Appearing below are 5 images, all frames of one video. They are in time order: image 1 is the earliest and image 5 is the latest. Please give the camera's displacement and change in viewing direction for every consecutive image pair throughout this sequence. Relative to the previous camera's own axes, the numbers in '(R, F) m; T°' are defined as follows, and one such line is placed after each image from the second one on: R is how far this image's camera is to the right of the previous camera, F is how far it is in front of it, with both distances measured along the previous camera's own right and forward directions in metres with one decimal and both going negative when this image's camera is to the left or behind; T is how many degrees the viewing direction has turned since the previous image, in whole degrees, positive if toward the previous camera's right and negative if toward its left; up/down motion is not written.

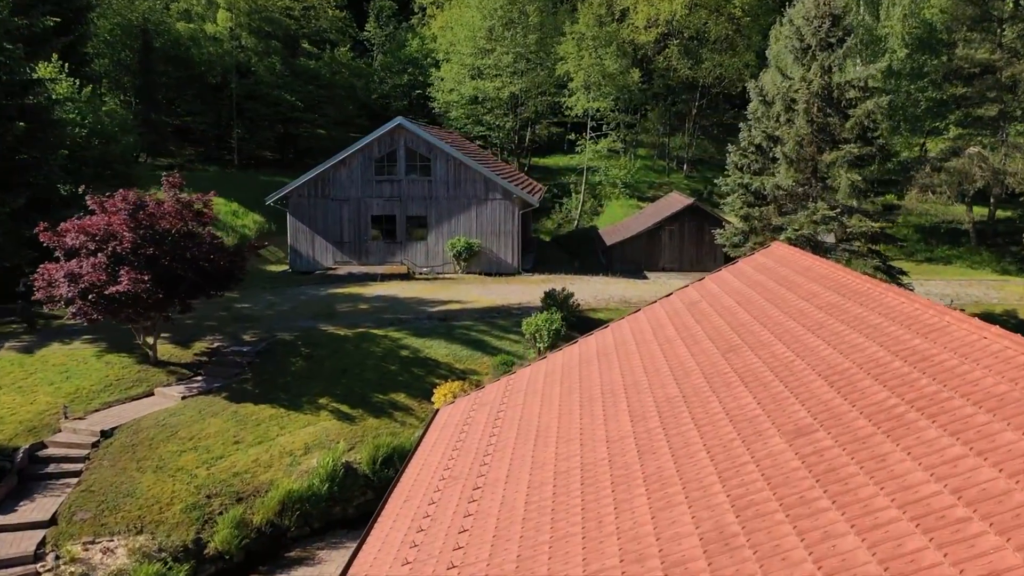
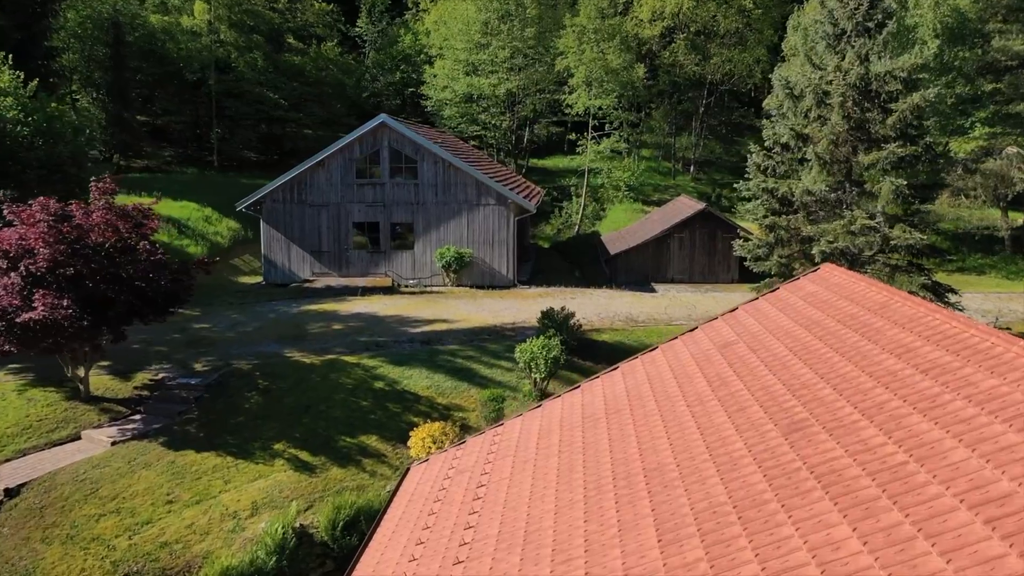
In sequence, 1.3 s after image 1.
(+0.2, +2.4) m; 0°
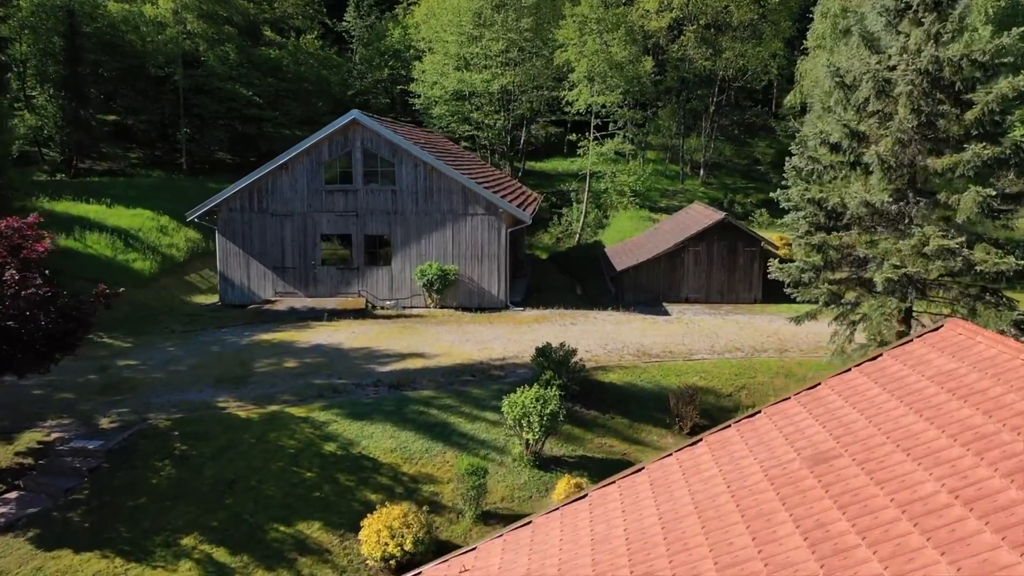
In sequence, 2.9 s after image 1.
(+0.2, +3.2) m; 0°
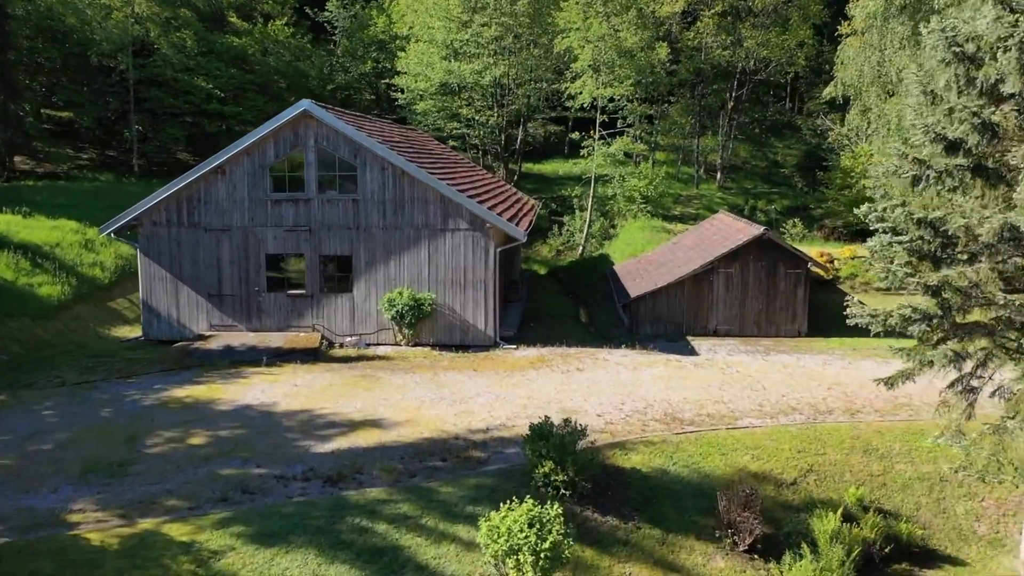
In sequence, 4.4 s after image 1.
(+0.2, +4.1) m; 0°
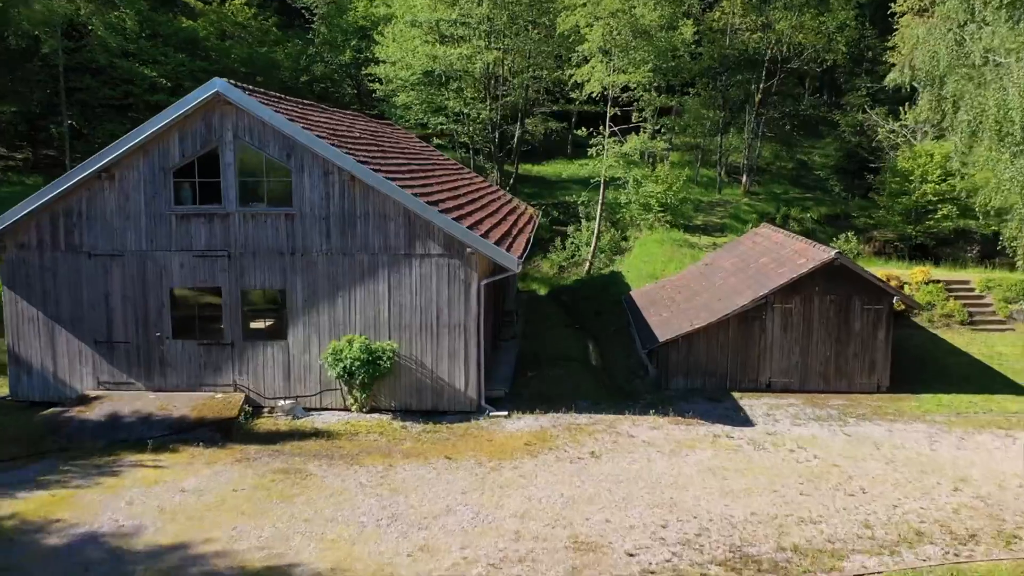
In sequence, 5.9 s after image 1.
(+0.2, +4.5) m; 0°
